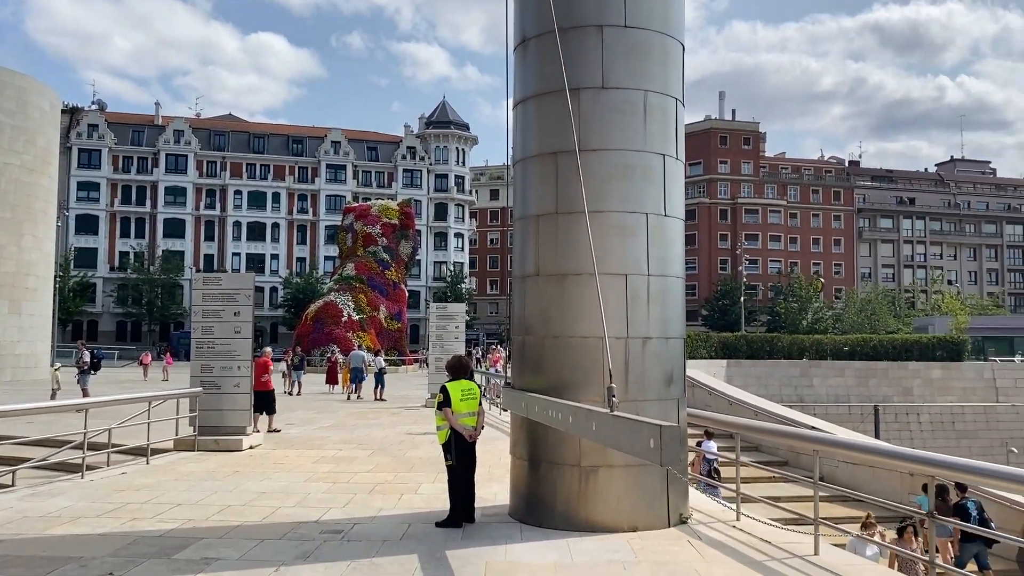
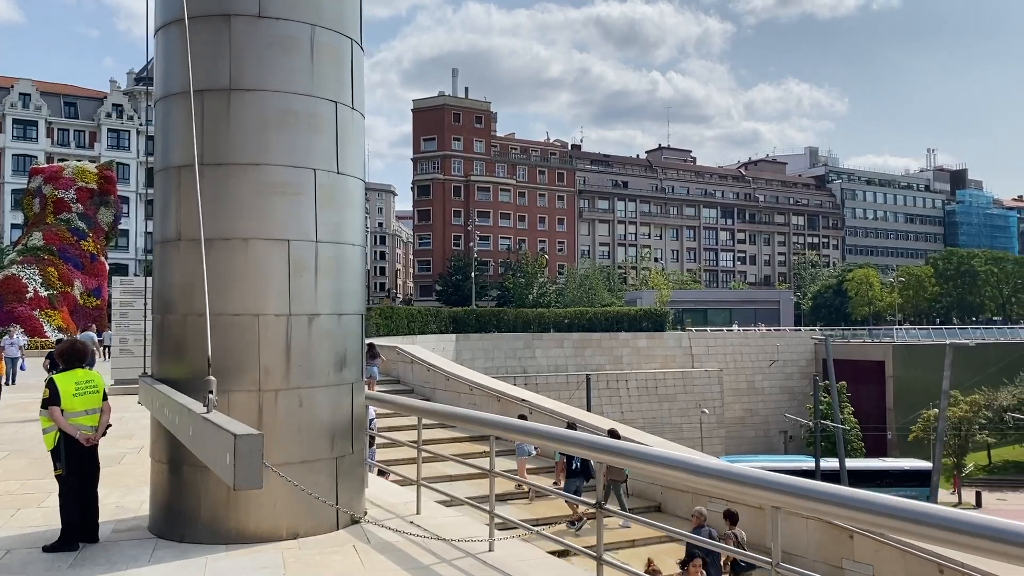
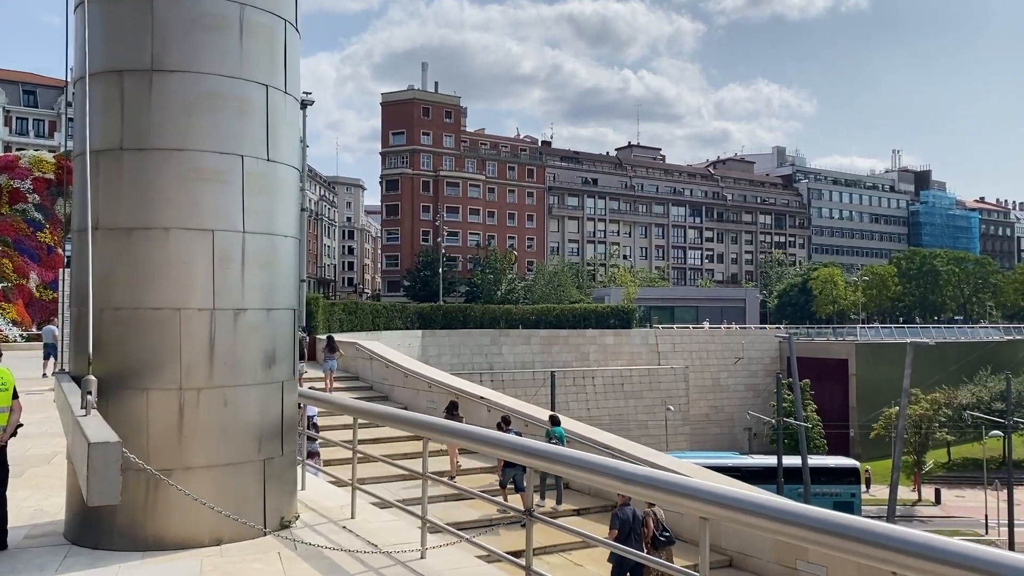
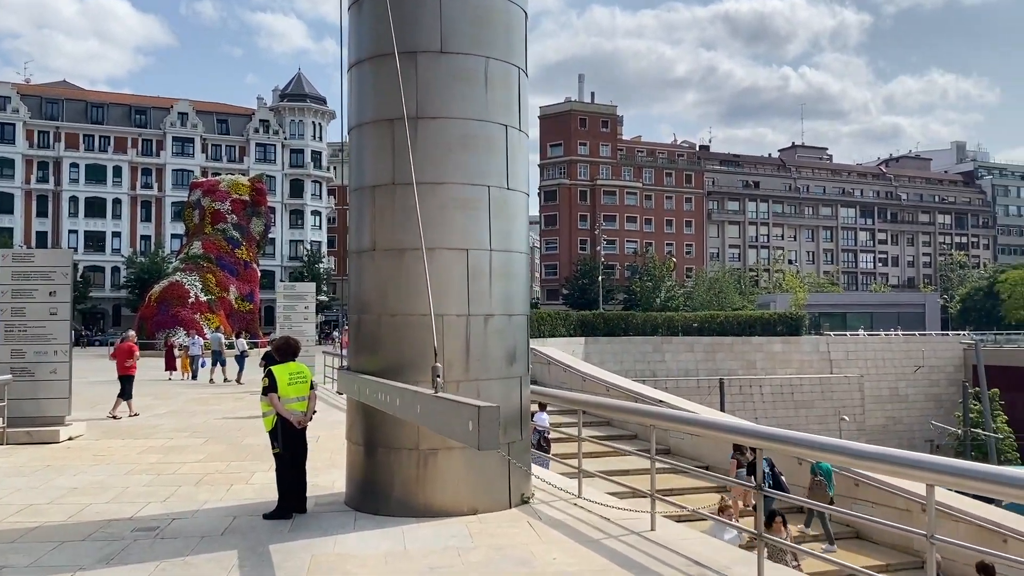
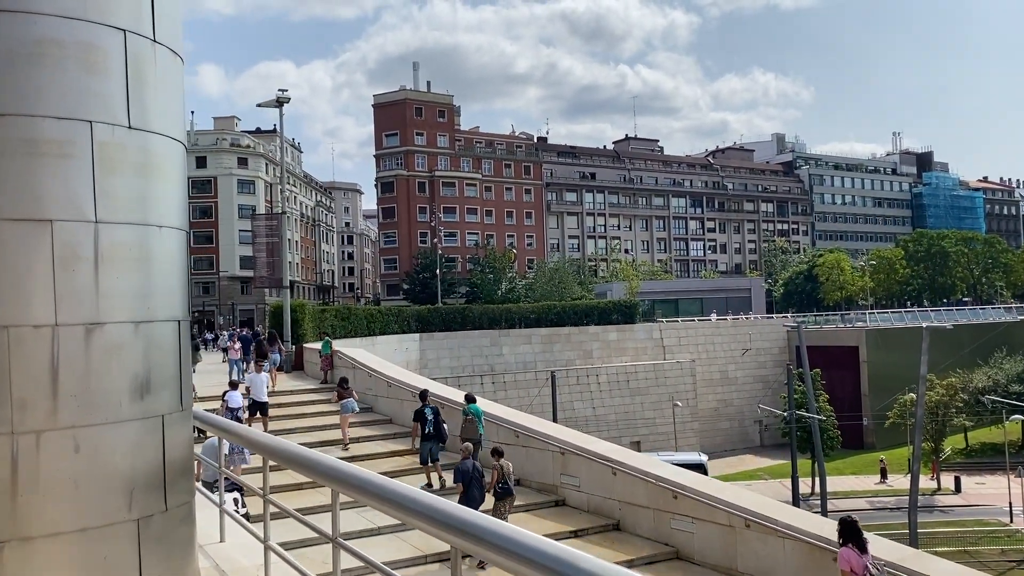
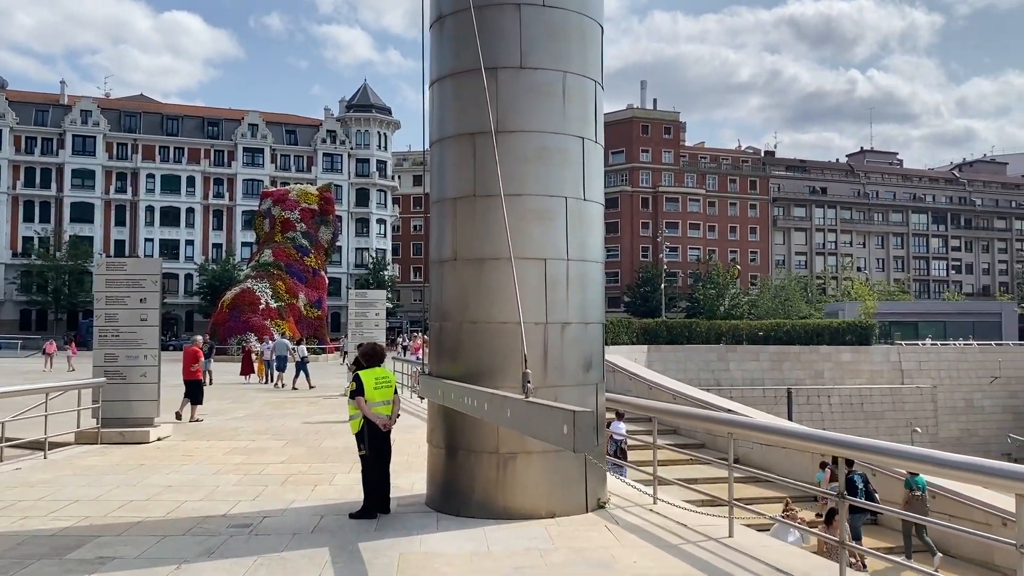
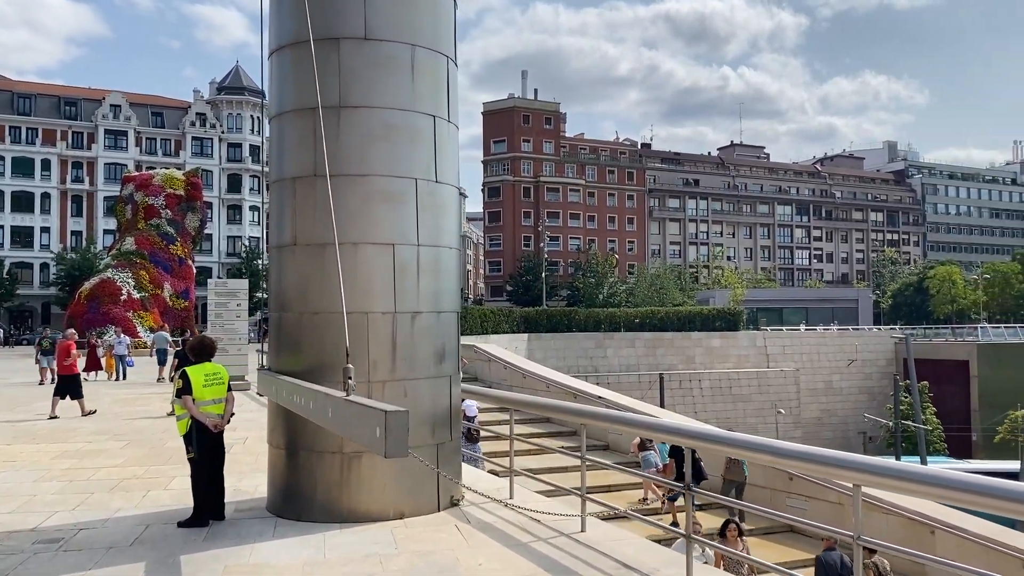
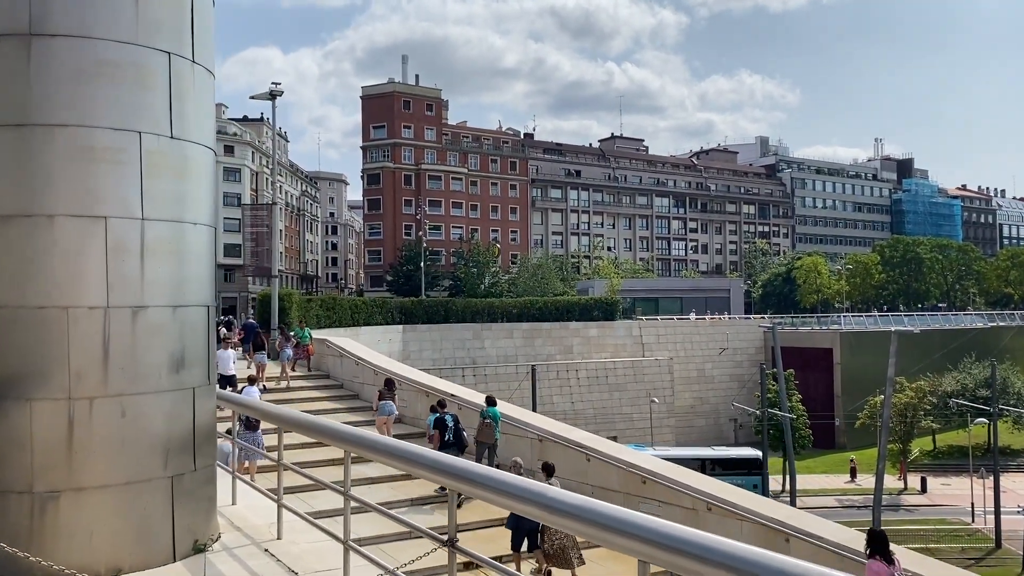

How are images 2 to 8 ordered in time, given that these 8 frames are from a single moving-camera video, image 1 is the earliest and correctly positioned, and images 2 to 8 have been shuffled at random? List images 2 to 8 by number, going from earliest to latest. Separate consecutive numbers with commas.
6, 4, 7, 2, 3, 8, 5
